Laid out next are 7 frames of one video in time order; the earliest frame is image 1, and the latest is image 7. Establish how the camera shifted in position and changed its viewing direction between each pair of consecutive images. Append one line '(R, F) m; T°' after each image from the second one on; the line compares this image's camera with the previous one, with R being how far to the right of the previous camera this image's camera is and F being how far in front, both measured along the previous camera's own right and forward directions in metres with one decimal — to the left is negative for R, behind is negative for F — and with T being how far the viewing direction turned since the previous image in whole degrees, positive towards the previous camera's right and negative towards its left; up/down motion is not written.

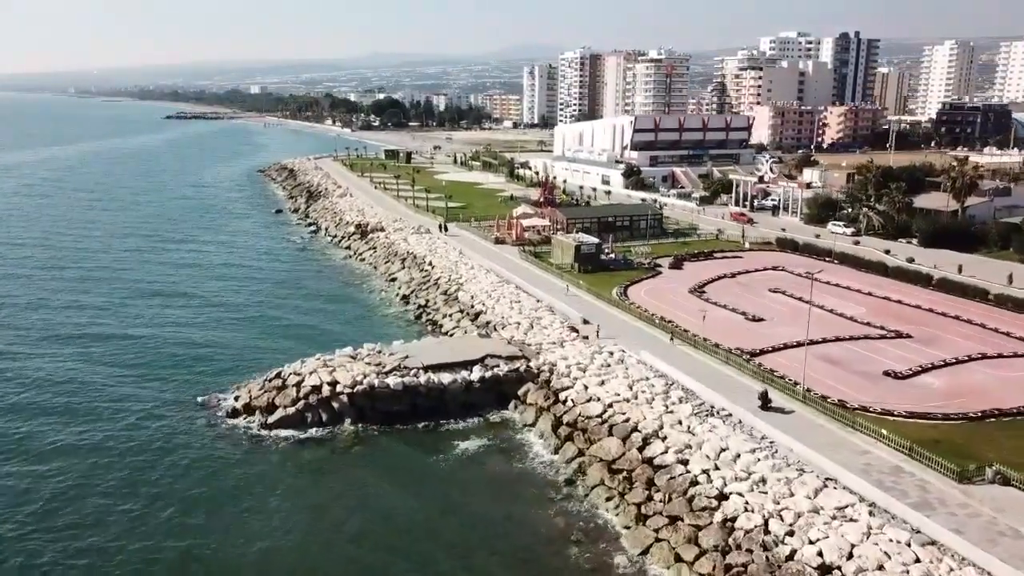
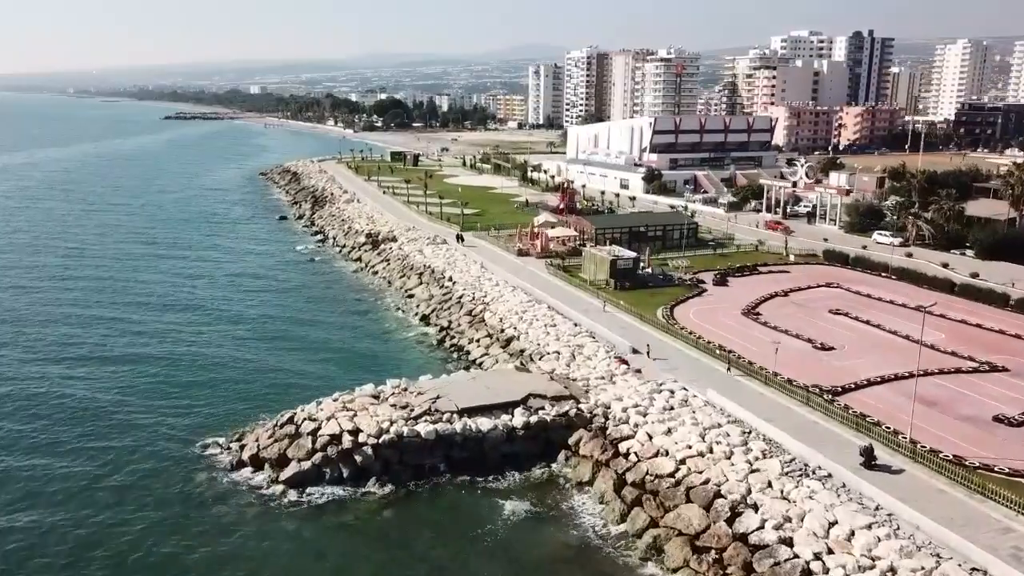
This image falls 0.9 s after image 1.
(-1.8, +4.6) m; 0°
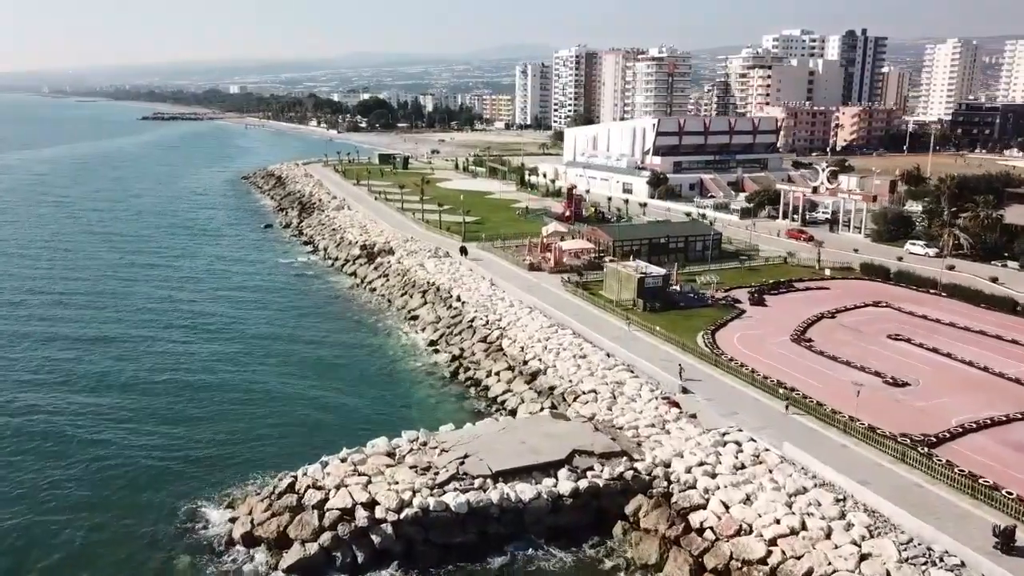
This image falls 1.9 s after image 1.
(-1.9, +4.8) m; +1°
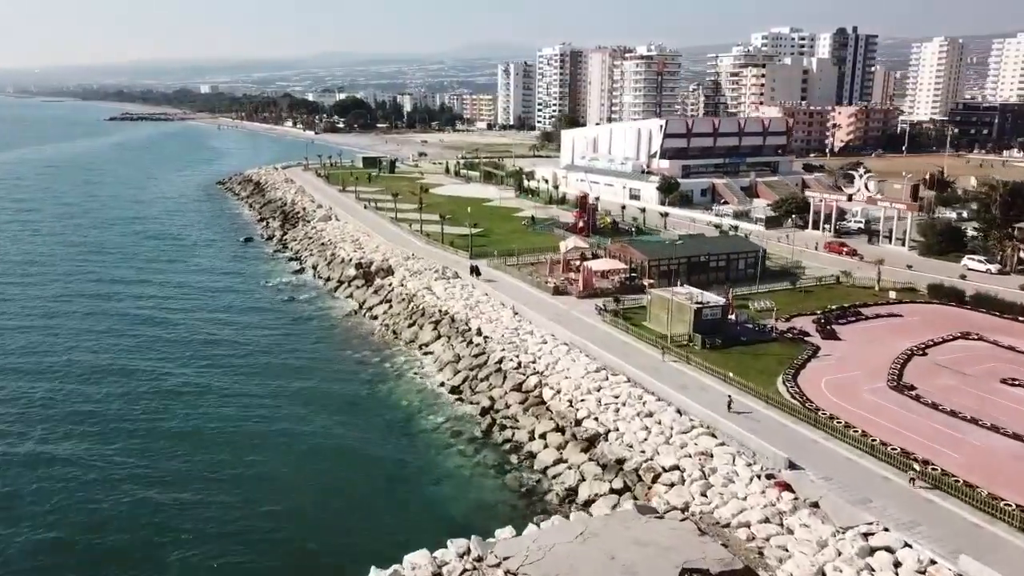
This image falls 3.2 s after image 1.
(-2.7, +6.6) m; +2°
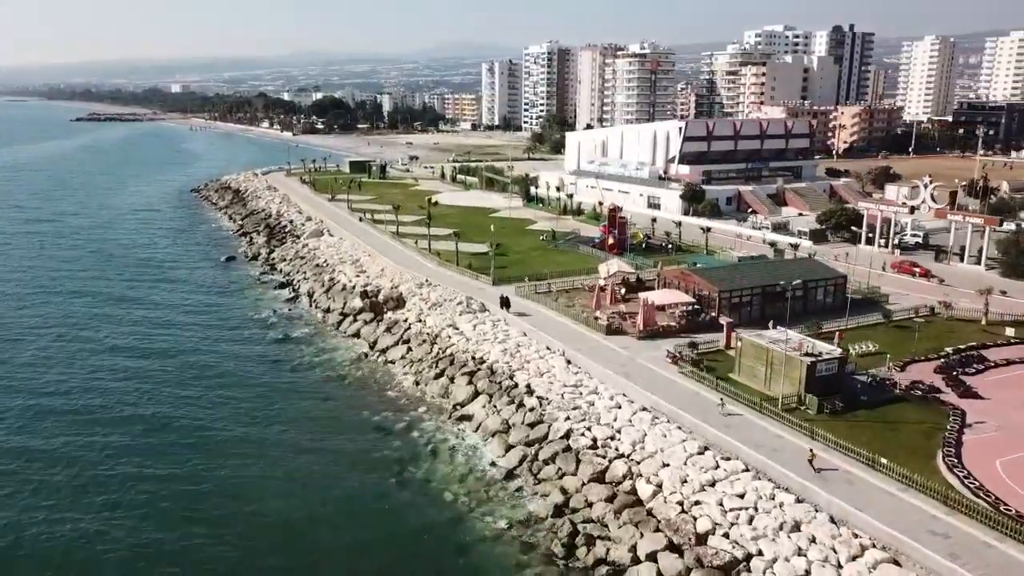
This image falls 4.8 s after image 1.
(-3.3, +7.8) m; +2°
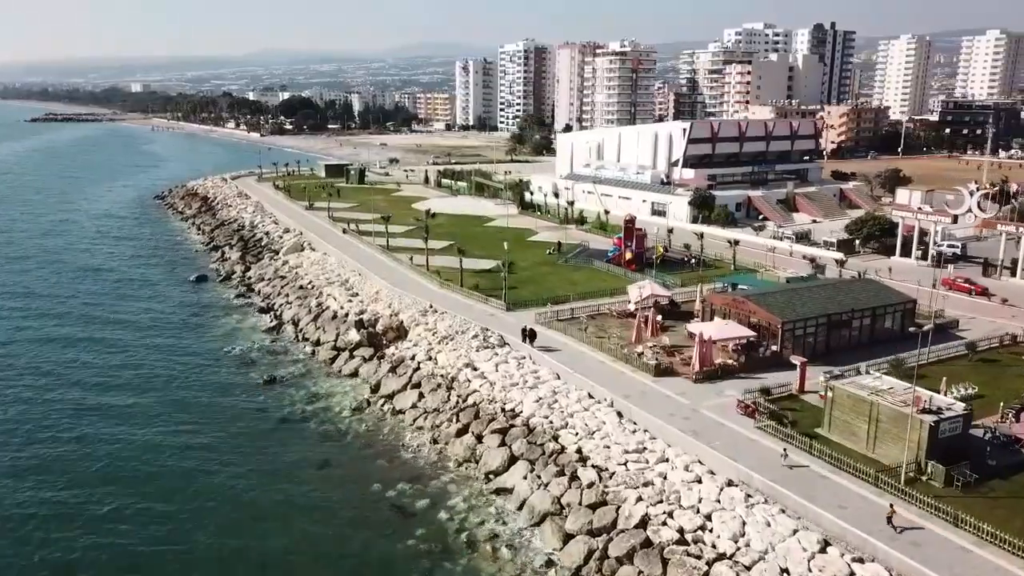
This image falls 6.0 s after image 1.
(-2.5, +6.0) m; +2°
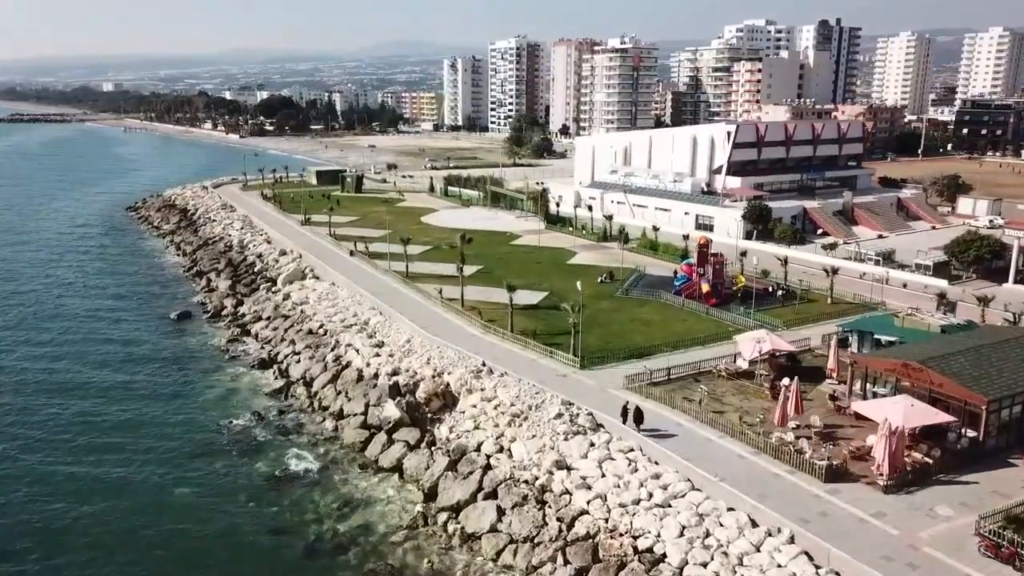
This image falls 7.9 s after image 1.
(-4.0, +9.2) m; +2°
